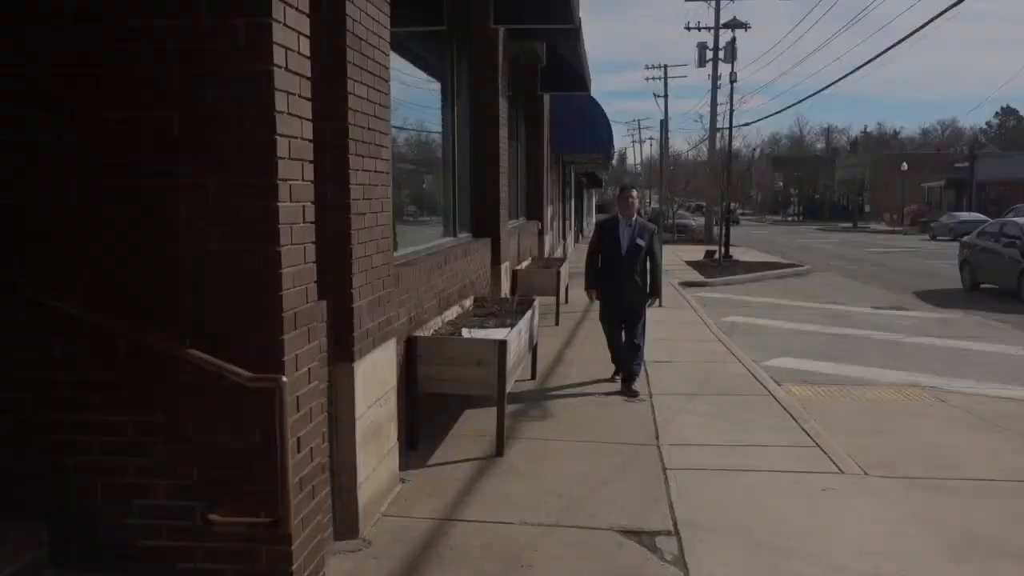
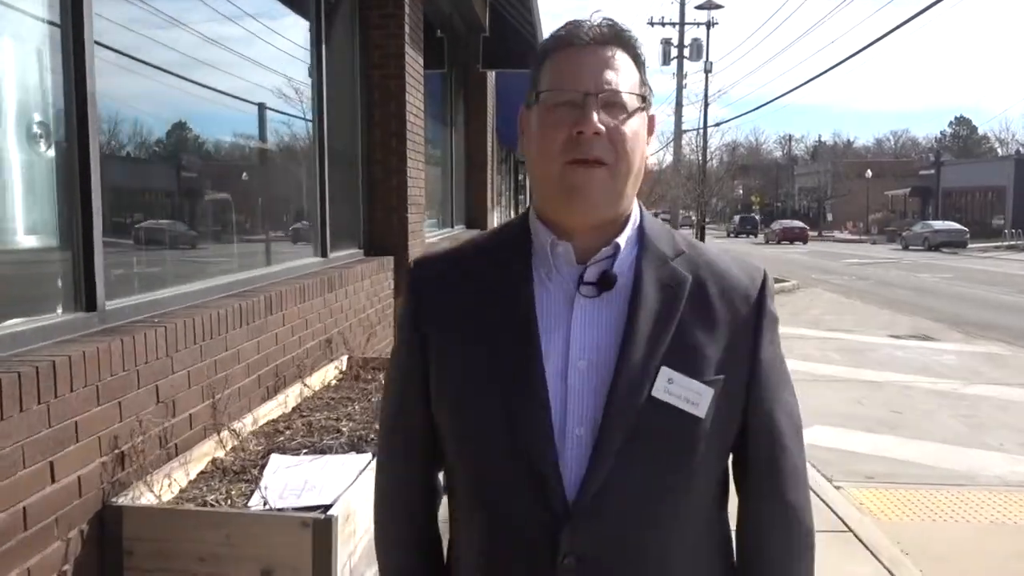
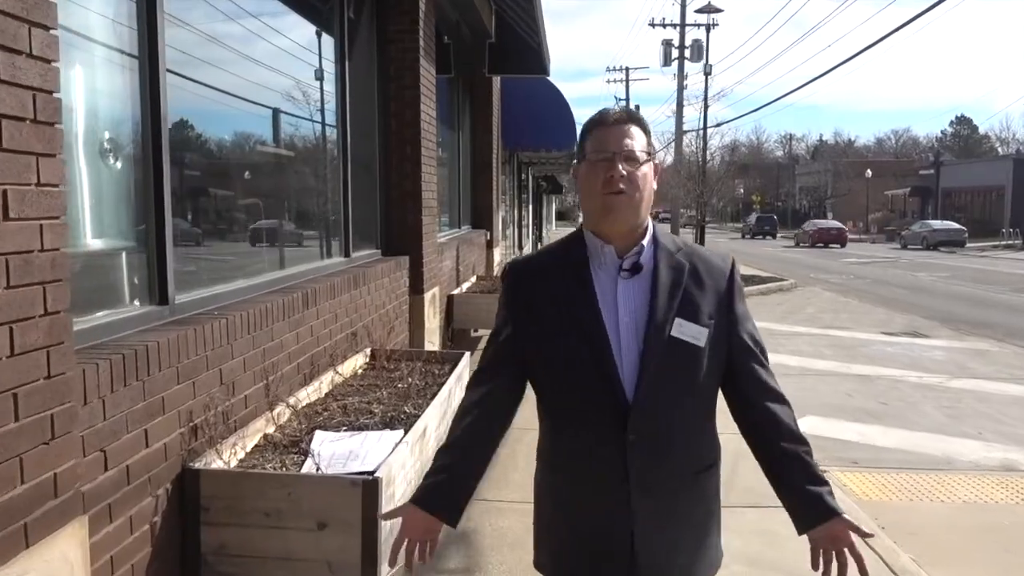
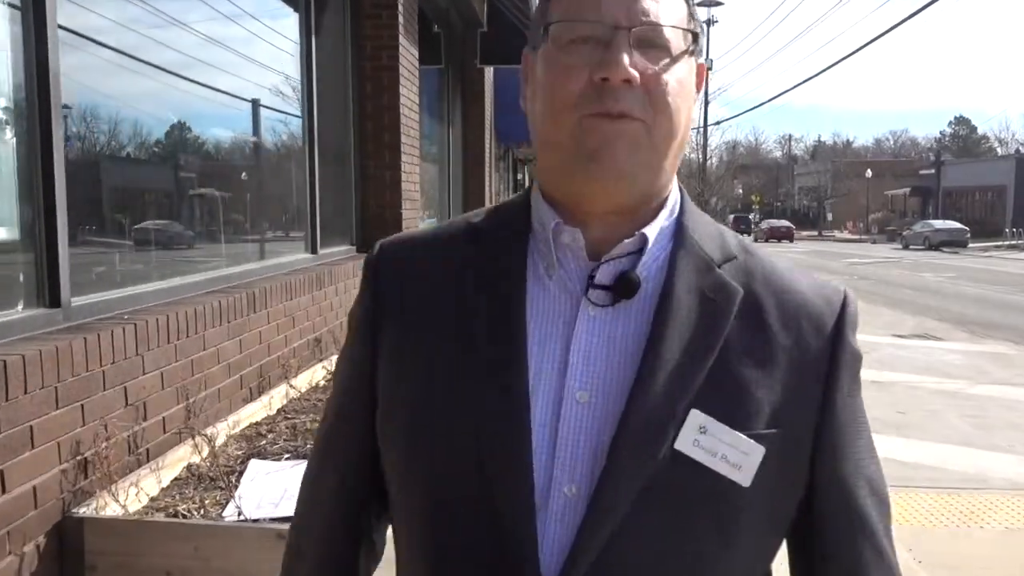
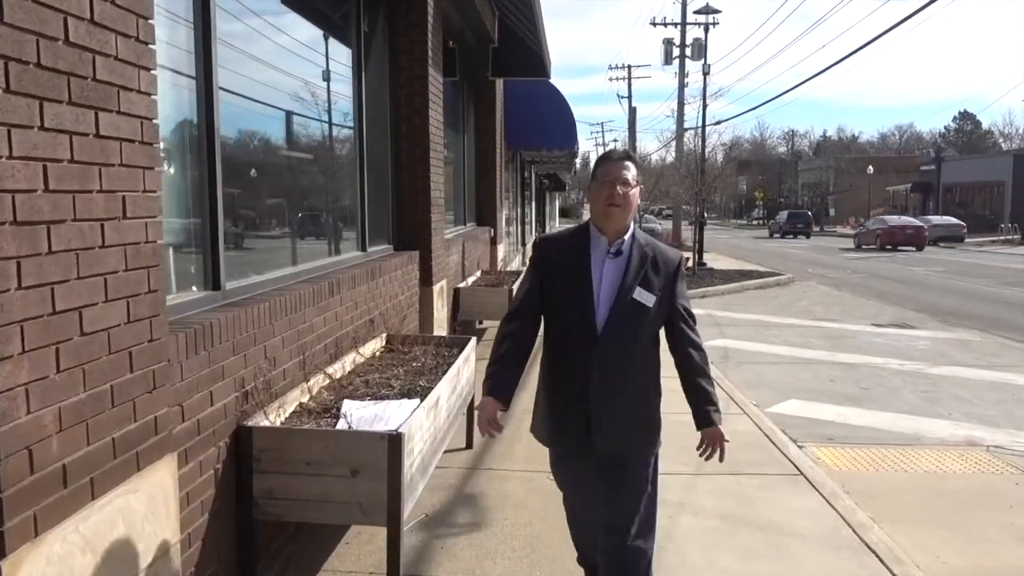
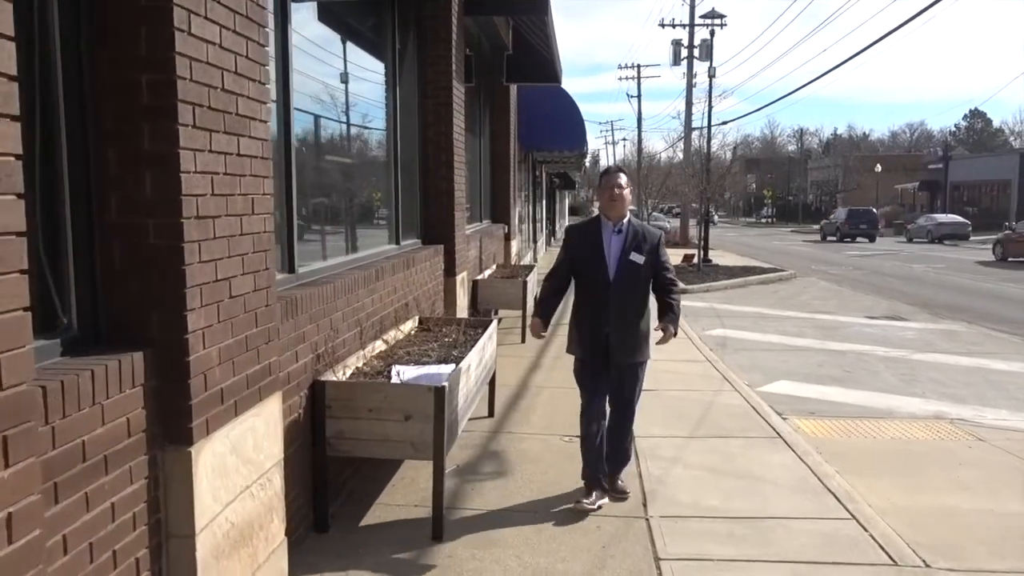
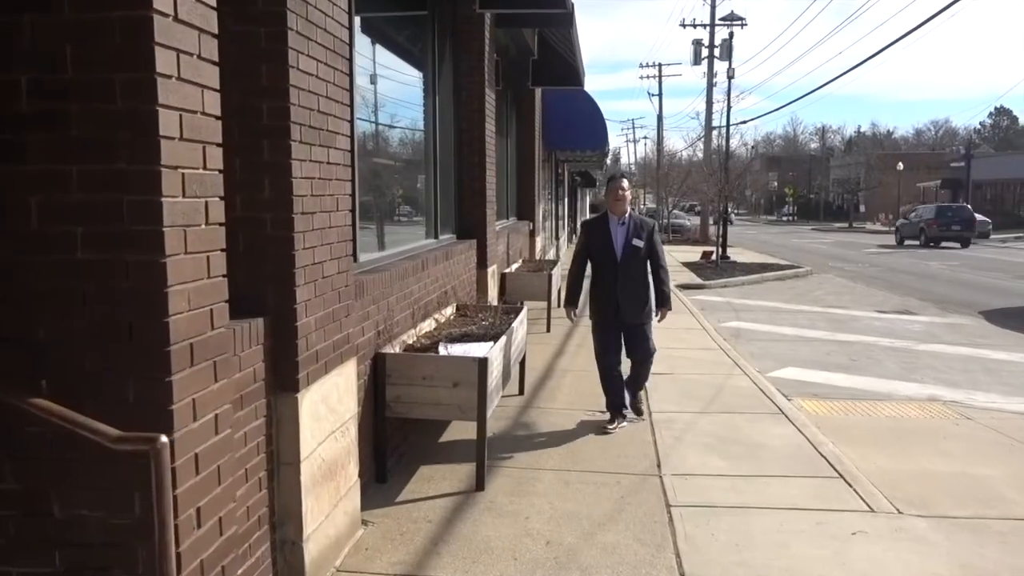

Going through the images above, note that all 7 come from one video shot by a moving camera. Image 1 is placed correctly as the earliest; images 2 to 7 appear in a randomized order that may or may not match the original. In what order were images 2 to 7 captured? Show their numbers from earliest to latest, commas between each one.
7, 6, 5, 3, 2, 4
